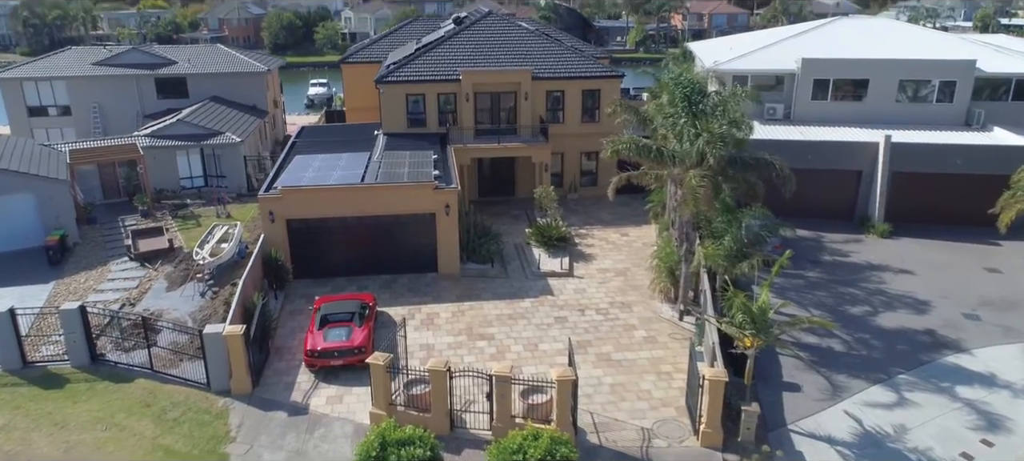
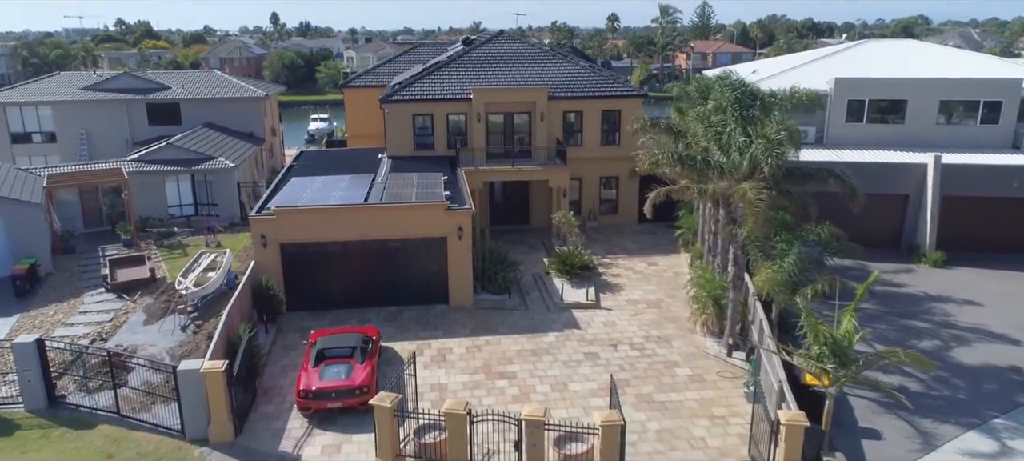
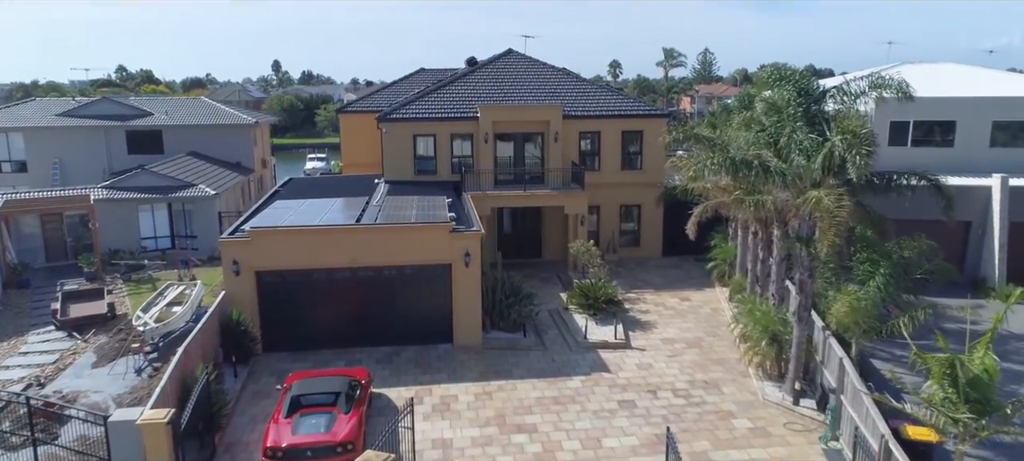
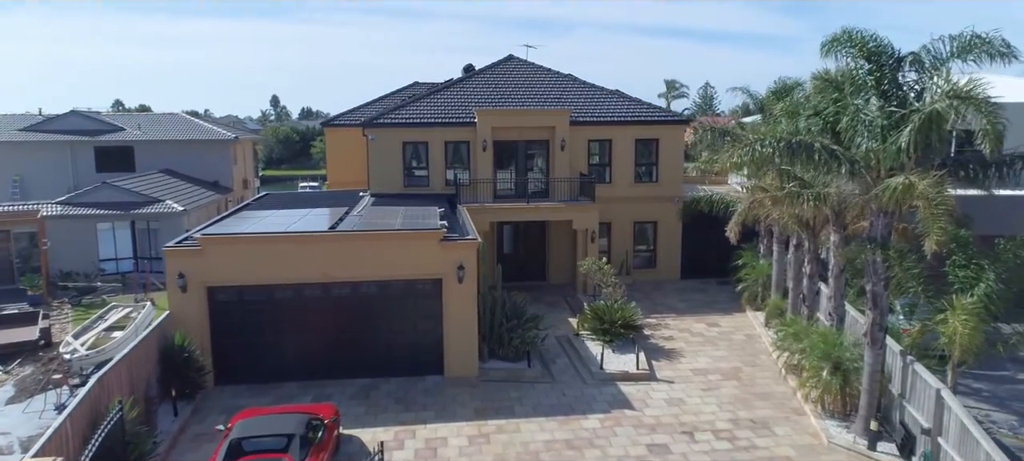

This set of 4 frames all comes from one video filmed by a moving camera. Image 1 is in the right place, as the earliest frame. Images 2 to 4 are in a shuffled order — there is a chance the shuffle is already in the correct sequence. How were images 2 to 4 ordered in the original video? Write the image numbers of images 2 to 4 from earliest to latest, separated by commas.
2, 3, 4
